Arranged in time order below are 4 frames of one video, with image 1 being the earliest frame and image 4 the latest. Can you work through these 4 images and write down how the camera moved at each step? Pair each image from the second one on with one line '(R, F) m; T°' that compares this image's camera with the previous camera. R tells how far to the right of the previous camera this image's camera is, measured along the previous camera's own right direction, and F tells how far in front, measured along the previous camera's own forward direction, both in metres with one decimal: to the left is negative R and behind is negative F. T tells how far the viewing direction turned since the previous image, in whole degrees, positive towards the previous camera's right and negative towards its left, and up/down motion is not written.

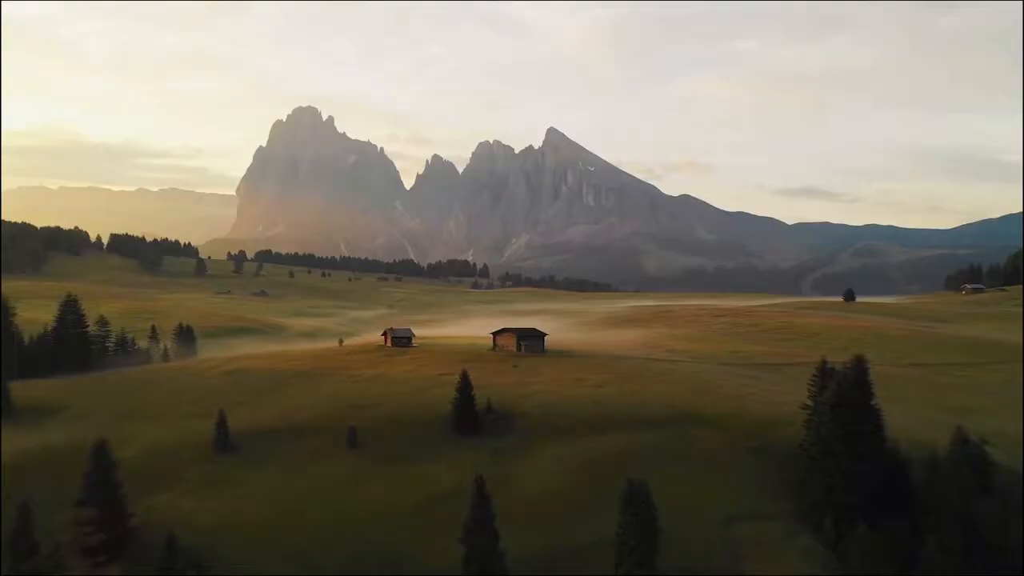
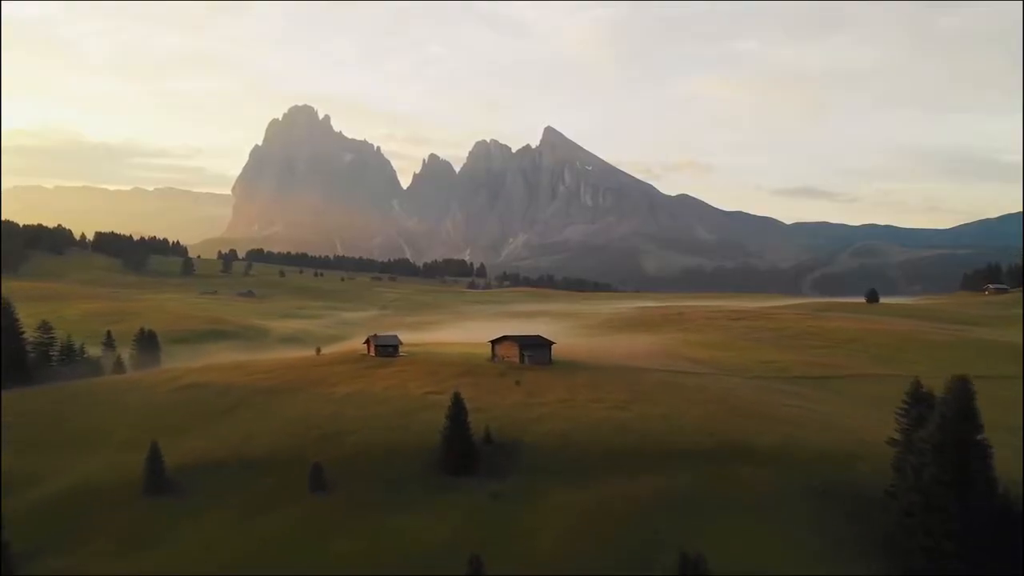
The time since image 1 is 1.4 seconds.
(-0.2, +4.7) m; 0°
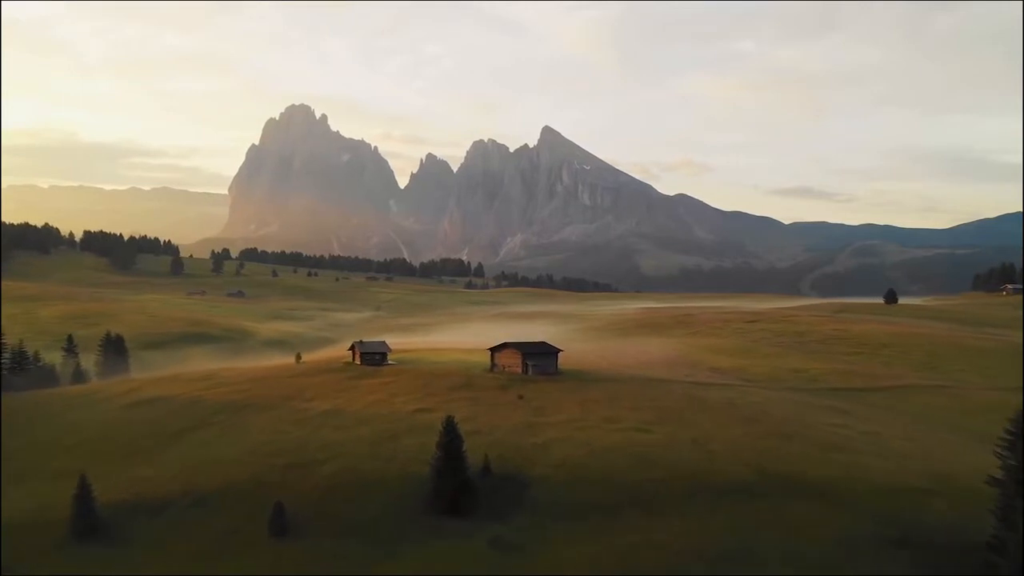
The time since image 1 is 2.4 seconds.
(-0.2, +3.3) m; 0°
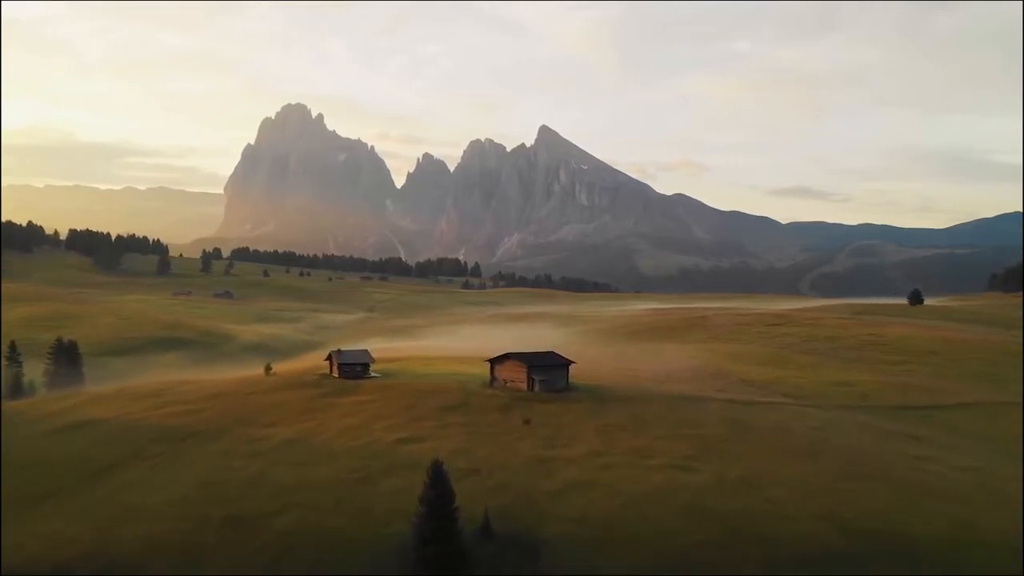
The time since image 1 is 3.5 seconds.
(-0.2, +4.0) m; 0°
